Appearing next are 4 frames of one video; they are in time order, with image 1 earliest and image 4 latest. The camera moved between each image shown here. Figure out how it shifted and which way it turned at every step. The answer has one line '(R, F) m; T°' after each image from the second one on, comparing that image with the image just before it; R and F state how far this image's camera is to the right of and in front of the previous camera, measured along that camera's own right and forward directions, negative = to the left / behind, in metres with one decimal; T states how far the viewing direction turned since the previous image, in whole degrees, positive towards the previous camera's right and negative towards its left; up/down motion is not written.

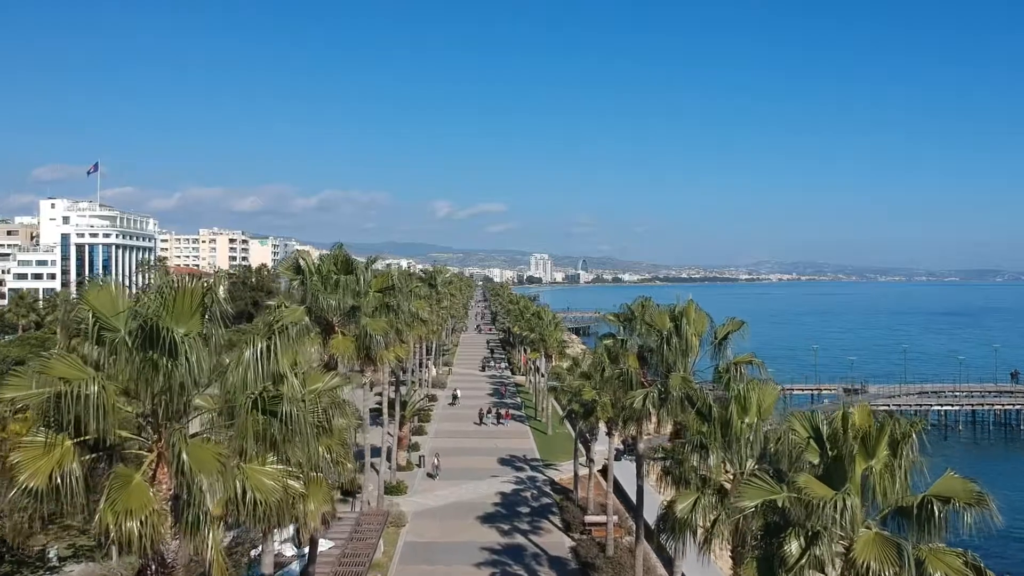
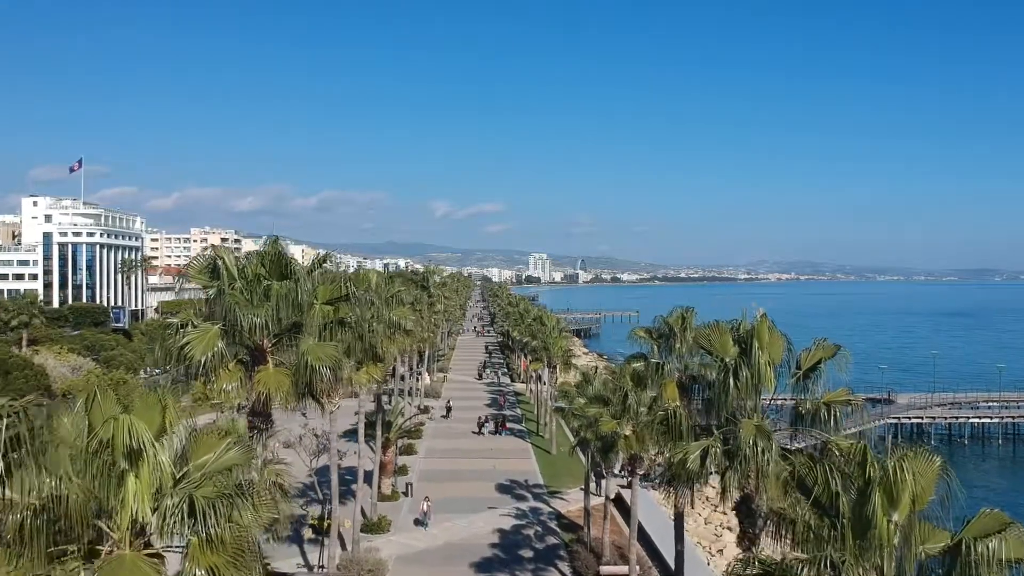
(-0.1, +4.2) m; 0°
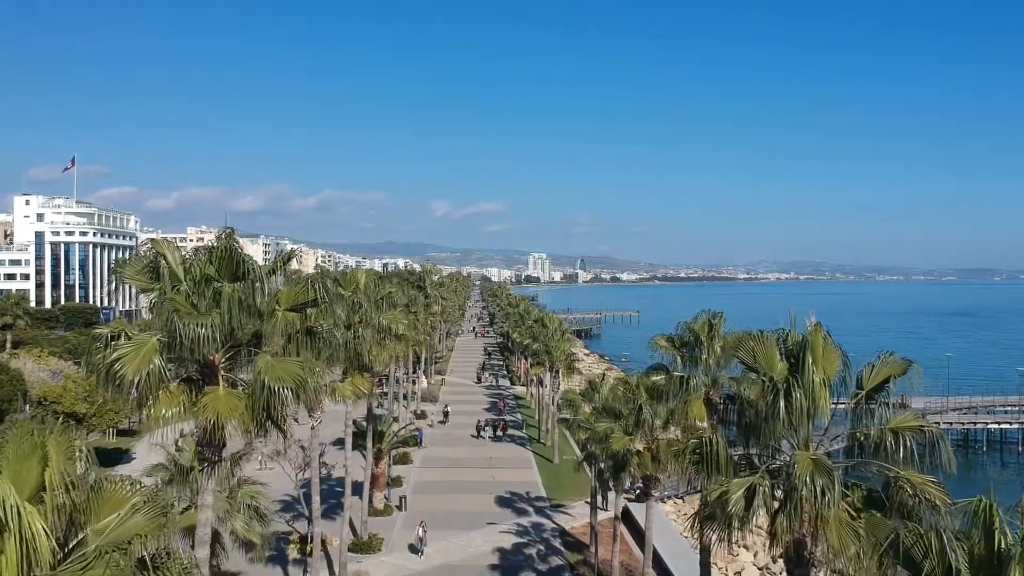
(0.0, +1.8) m; 0°
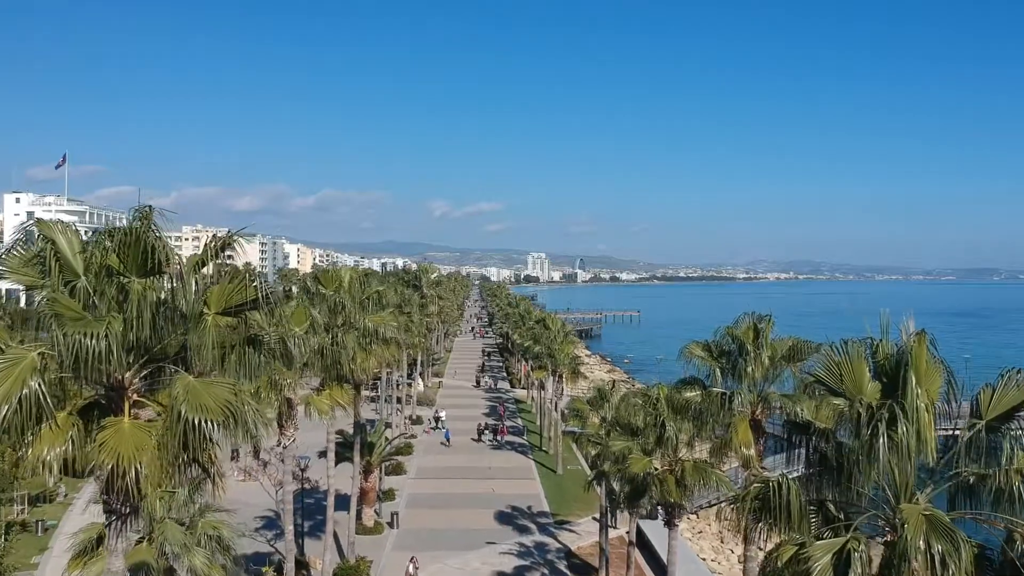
(-0.1, +2.2) m; 0°
